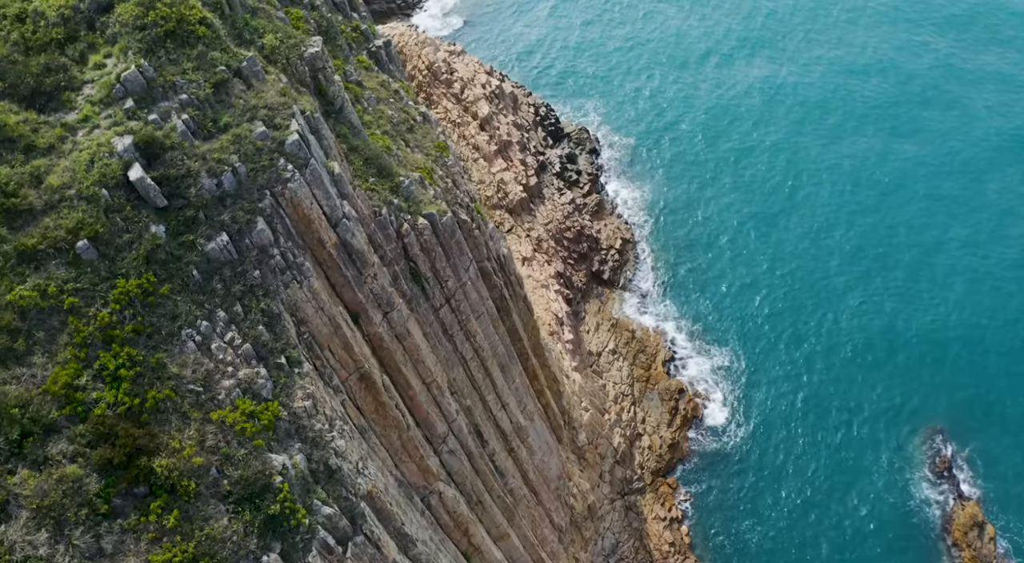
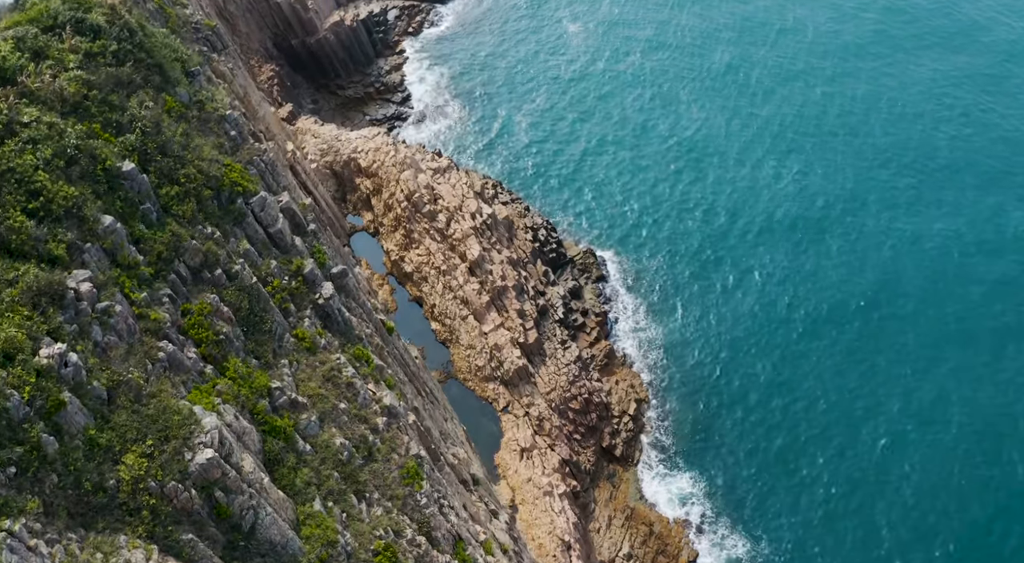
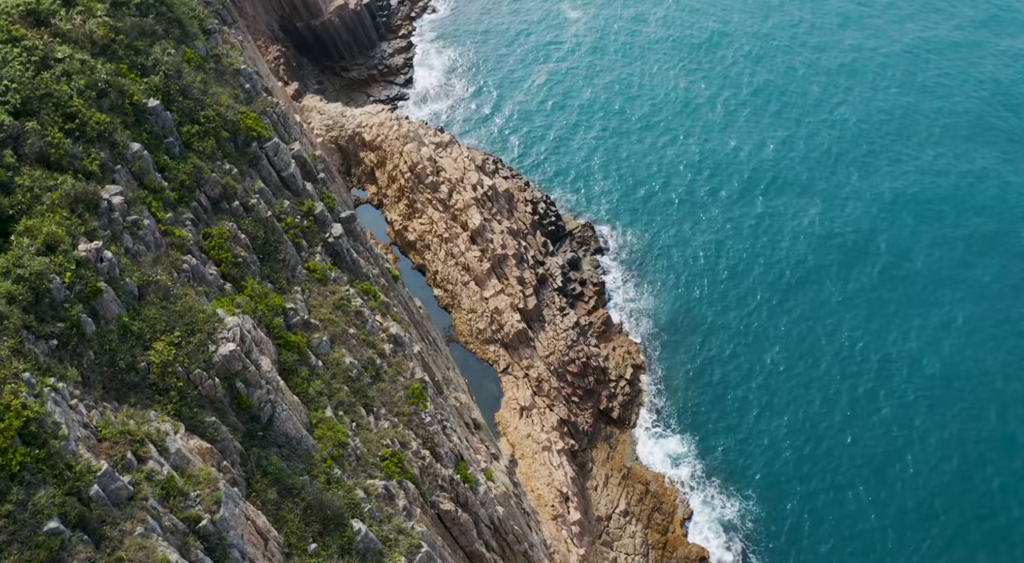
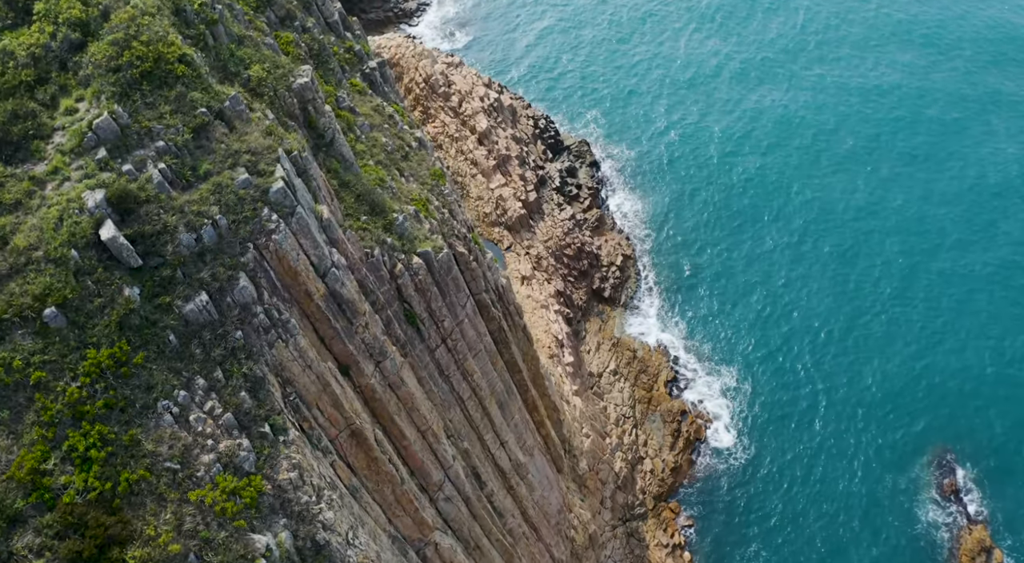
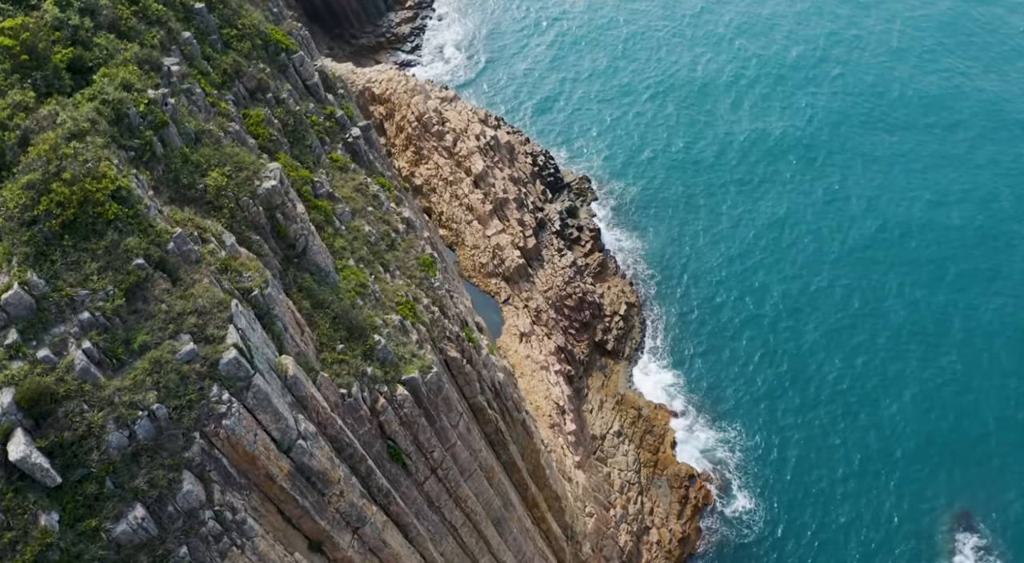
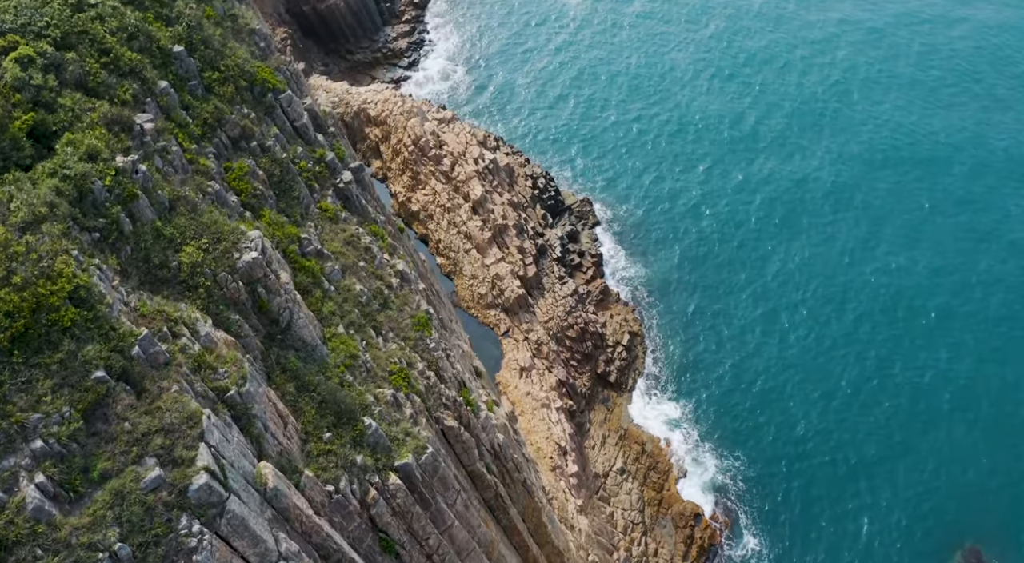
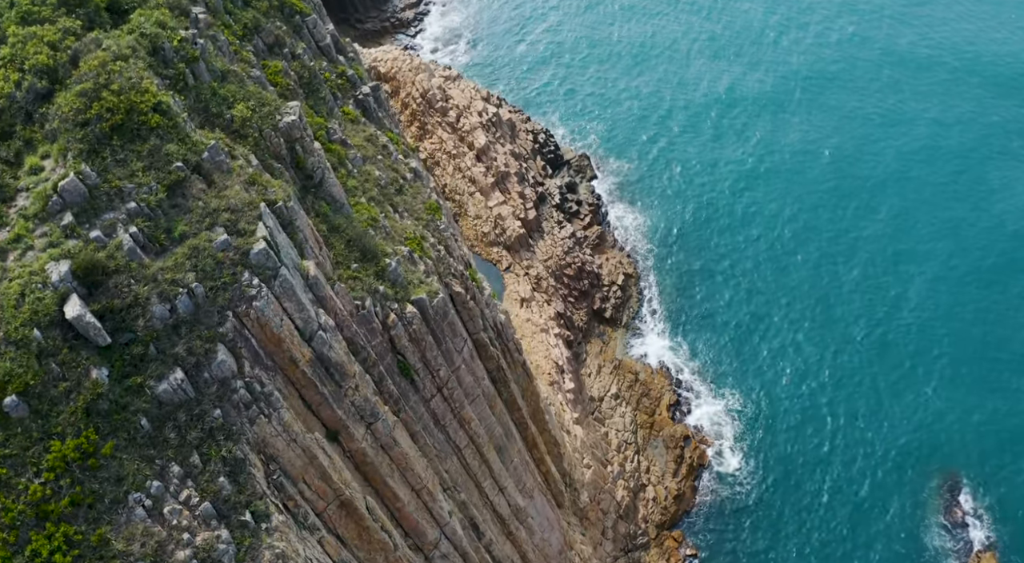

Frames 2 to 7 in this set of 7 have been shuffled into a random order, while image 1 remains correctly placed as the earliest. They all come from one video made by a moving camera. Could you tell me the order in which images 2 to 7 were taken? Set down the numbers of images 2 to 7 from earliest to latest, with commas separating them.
4, 7, 5, 6, 3, 2
